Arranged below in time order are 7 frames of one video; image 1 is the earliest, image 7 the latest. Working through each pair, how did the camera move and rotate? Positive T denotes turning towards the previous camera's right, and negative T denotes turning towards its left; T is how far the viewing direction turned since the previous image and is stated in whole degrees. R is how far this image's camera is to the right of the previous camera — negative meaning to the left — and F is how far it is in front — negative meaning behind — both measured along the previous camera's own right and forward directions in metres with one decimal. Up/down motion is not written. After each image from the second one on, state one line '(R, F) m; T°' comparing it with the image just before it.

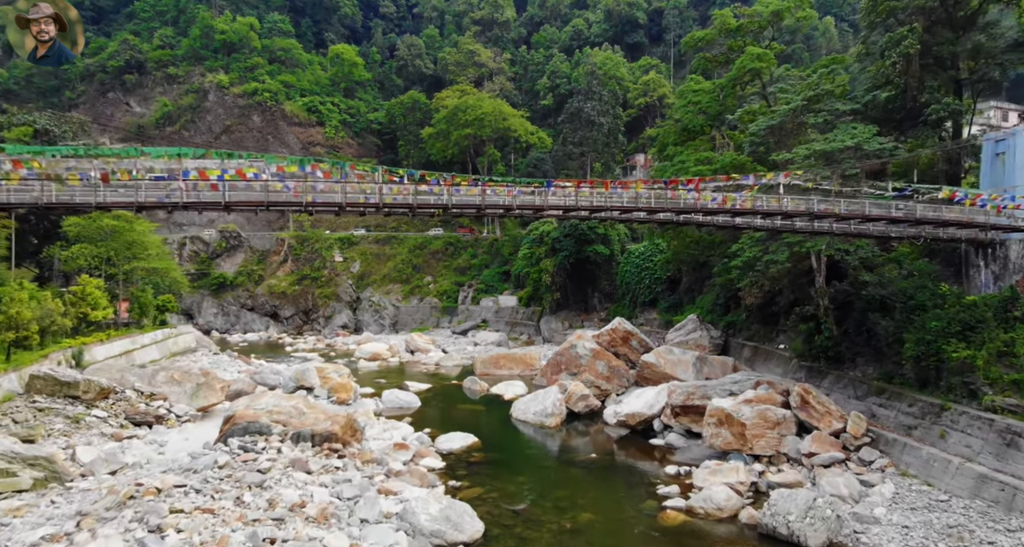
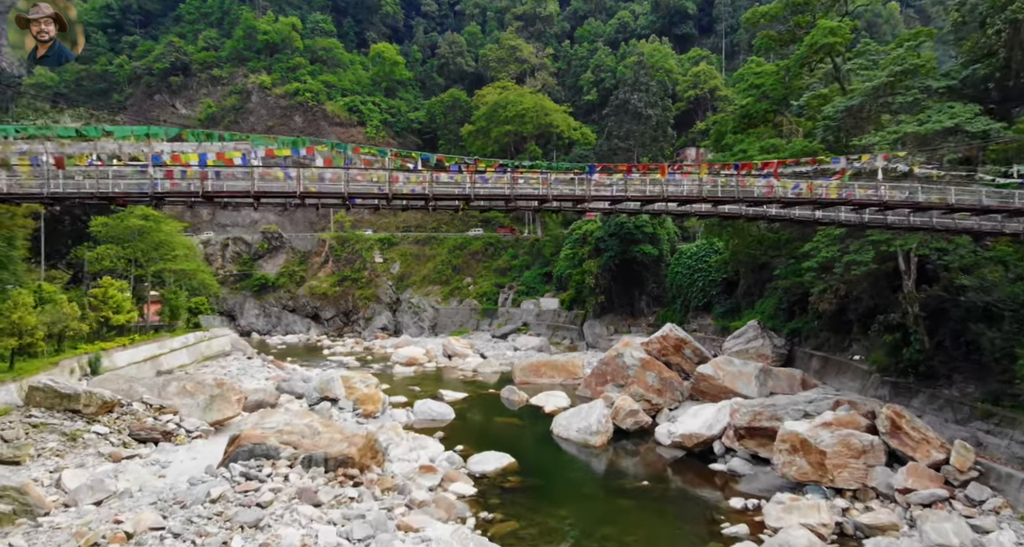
(+0.1, +1.6) m; -4°
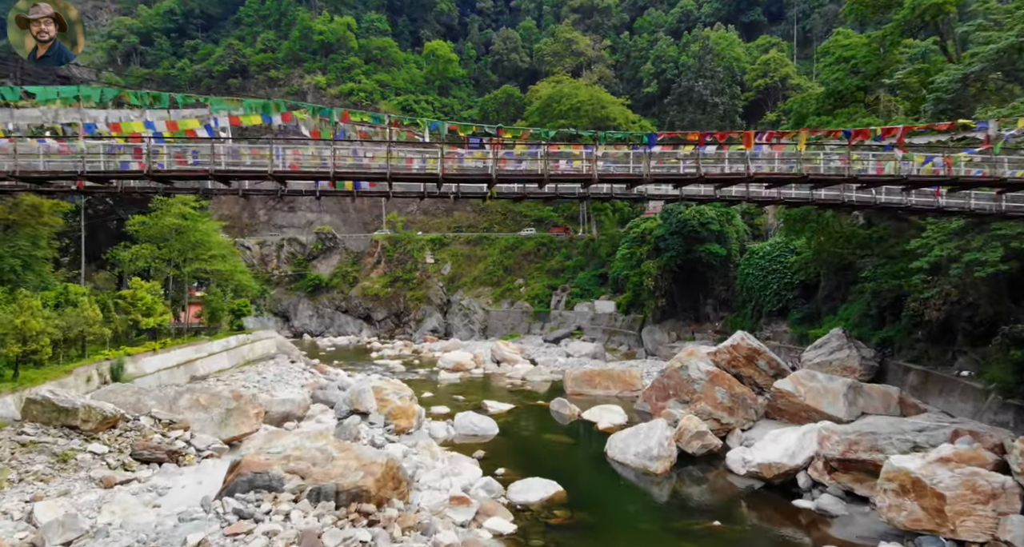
(+0.2, +1.8) m; -5°
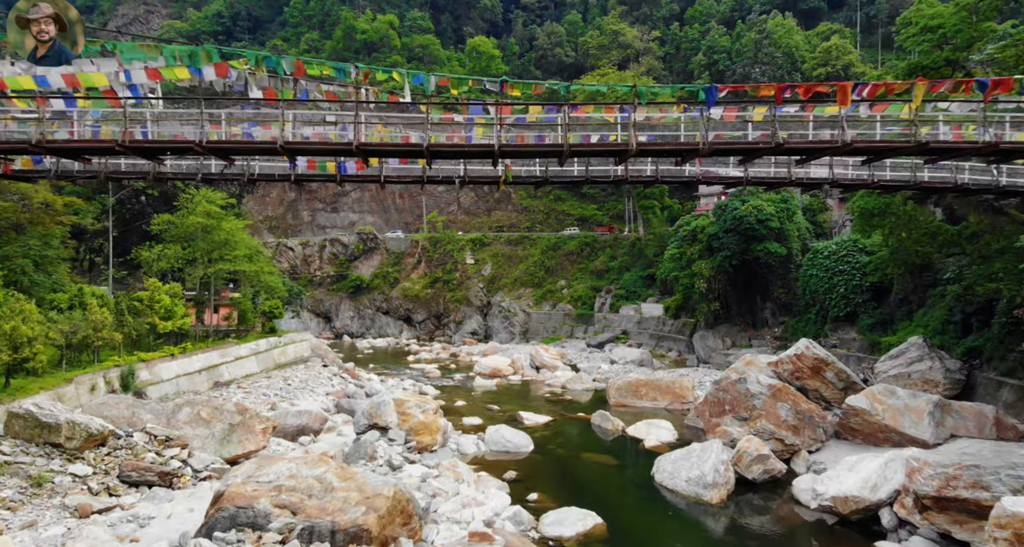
(+0.3, +1.5) m; -4°
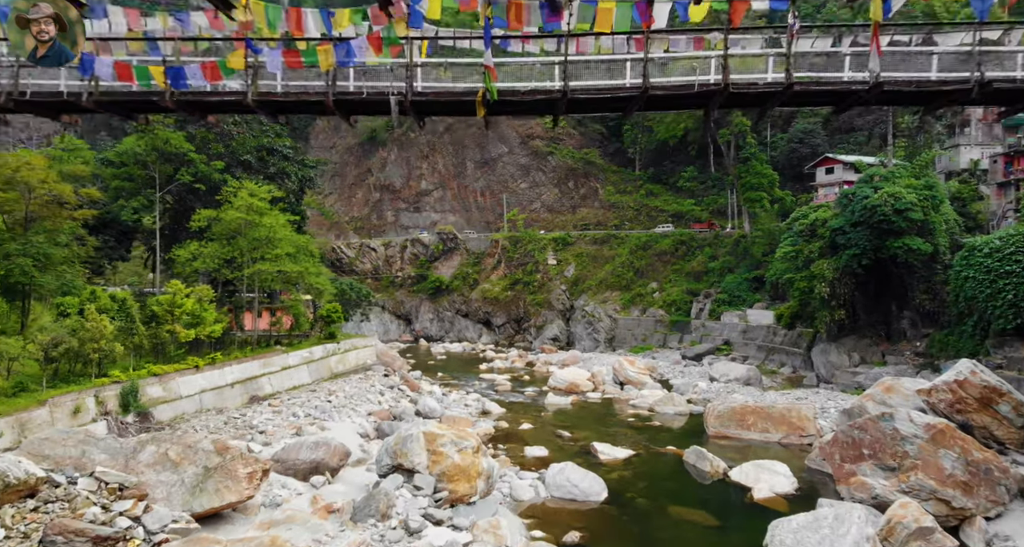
(+0.5, +3.1) m; -8°
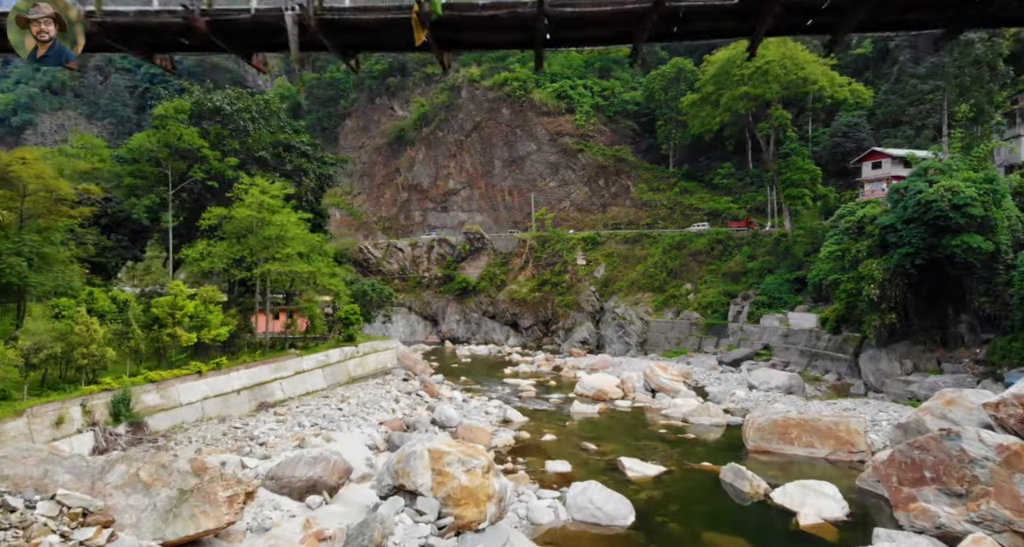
(+0.3, +1.1) m; -3°
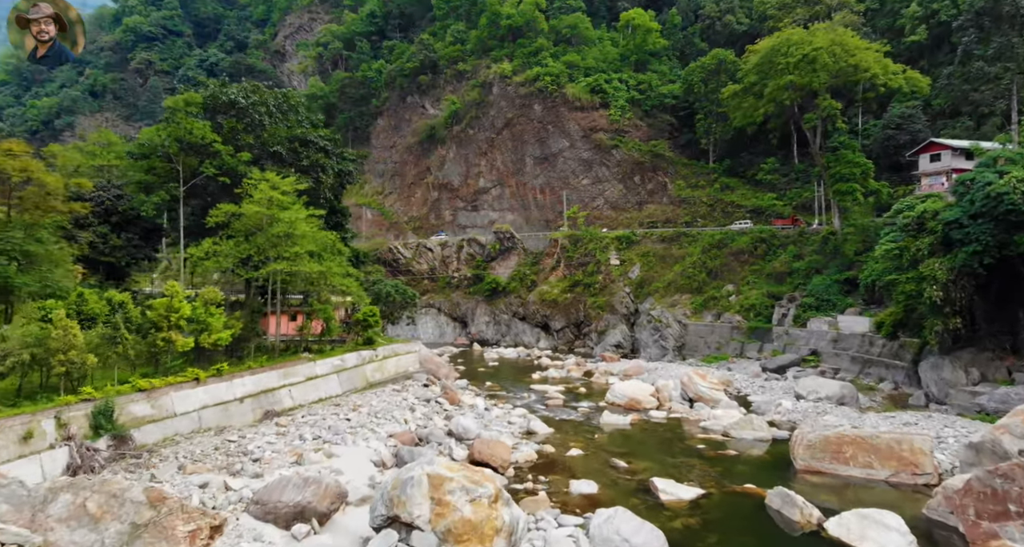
(+0.3, +1.3) m; -3°
